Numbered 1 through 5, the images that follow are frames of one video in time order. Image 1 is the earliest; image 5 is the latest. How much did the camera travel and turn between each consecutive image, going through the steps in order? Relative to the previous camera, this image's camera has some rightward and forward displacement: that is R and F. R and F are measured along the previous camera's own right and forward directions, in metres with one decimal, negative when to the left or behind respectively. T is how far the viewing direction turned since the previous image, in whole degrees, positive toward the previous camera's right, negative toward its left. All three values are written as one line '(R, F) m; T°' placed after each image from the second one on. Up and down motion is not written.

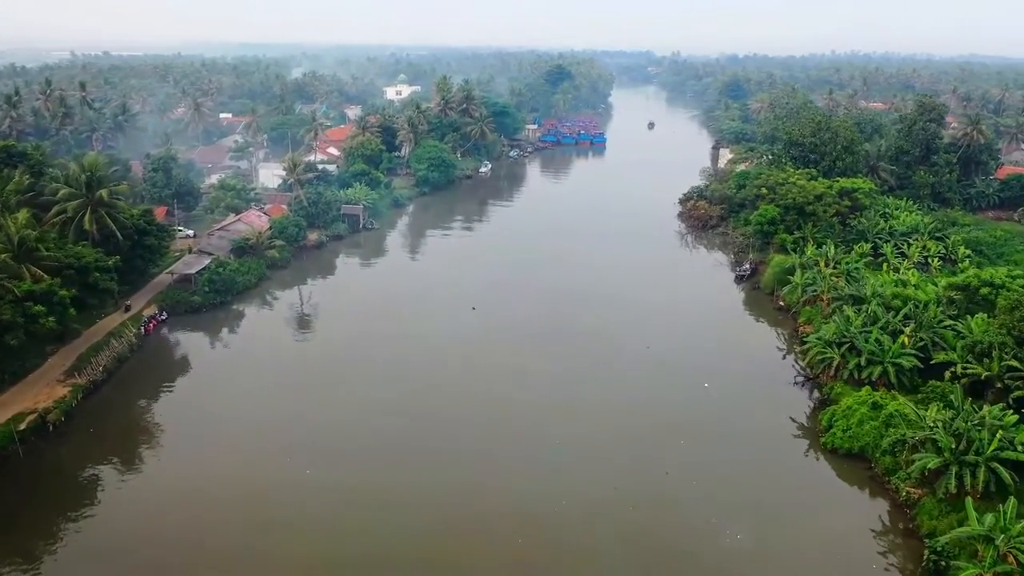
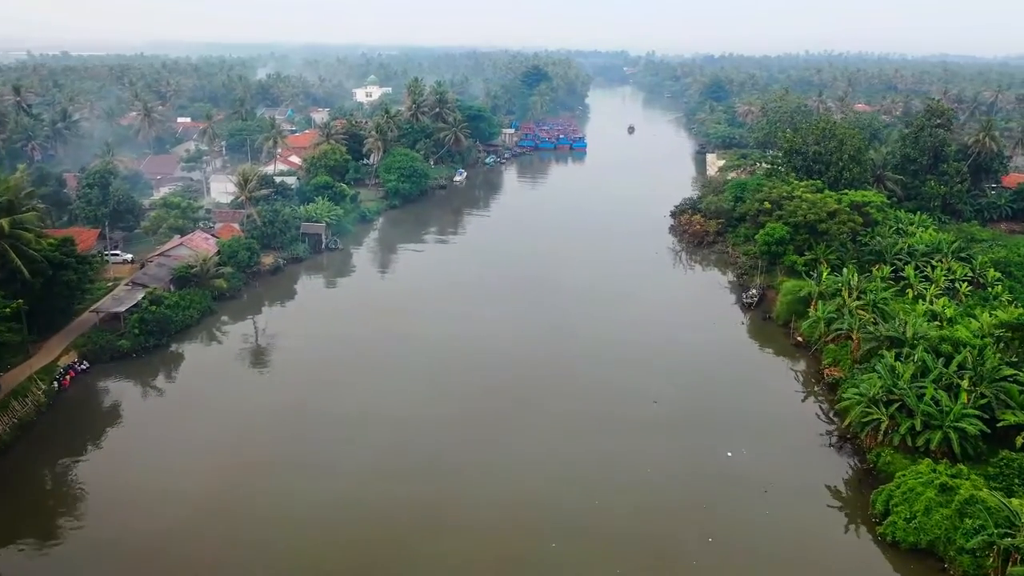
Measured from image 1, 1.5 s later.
(-0.2, +3.1) m; +2°
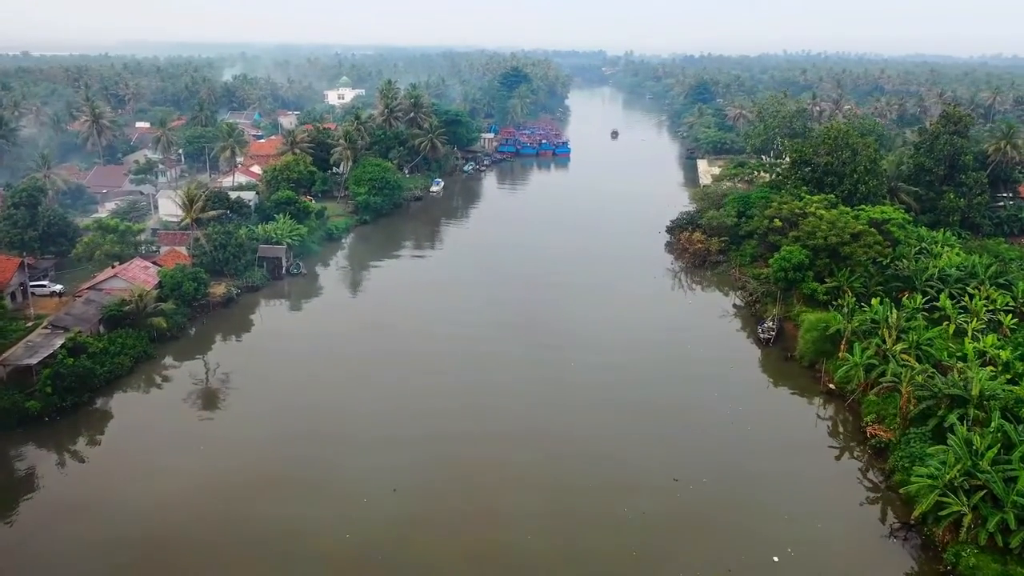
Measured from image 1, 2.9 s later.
(-0.2, +3.1) m; +2°
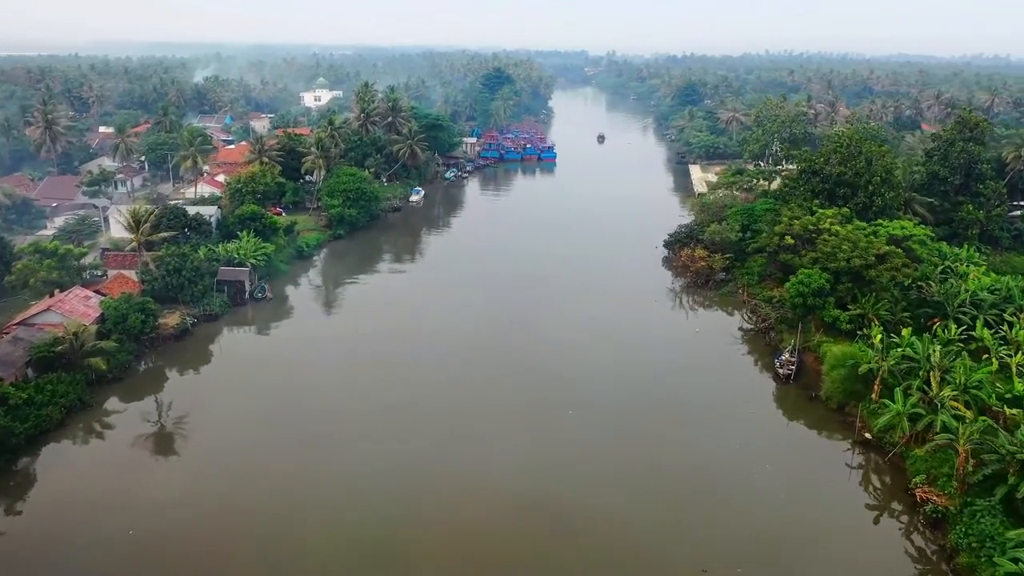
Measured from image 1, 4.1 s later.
(-0.2, +2.4) m; +1°
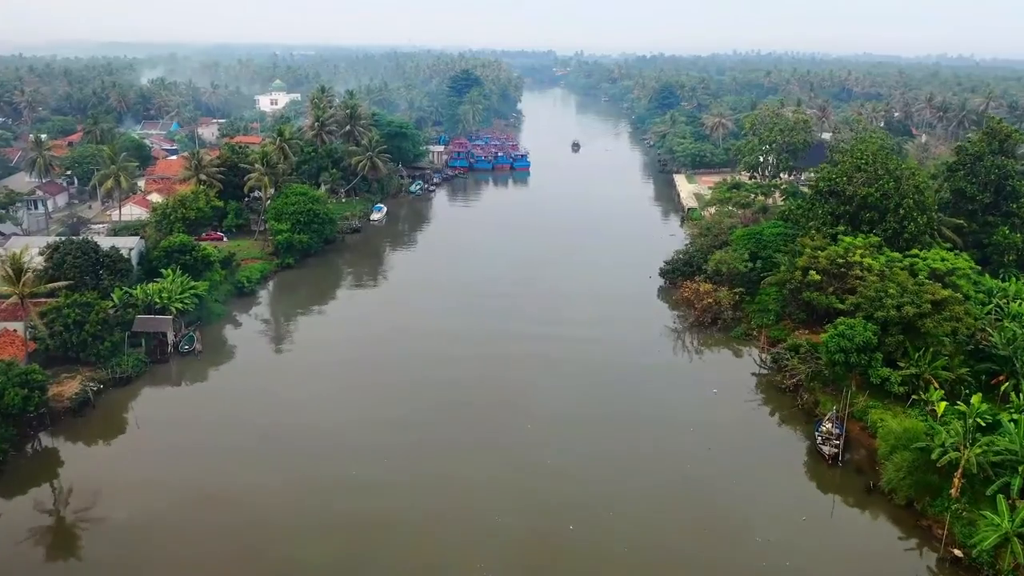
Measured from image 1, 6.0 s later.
(-0.2, +3.9) m; +3°
